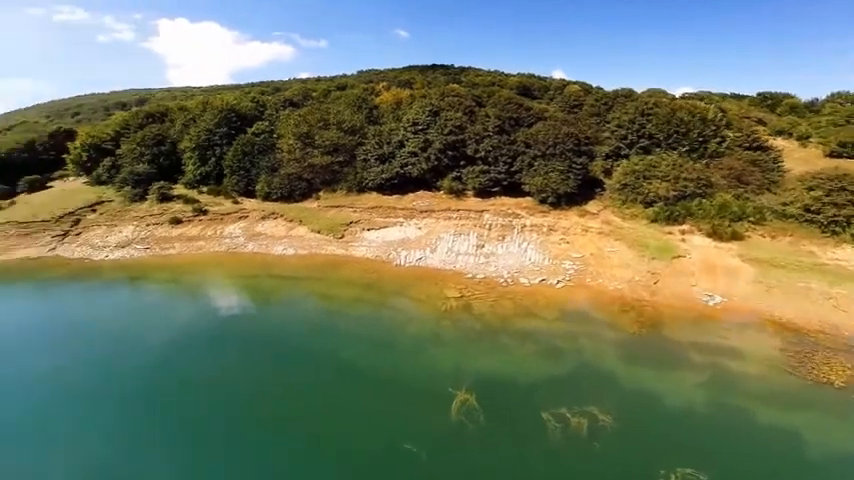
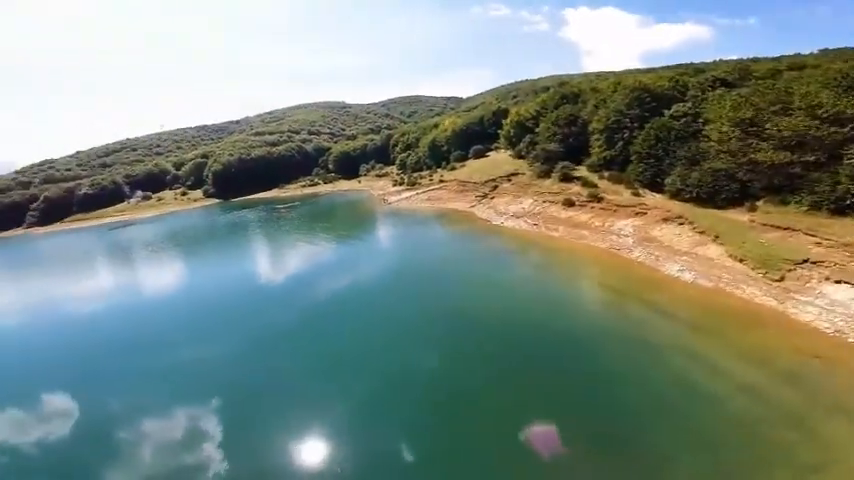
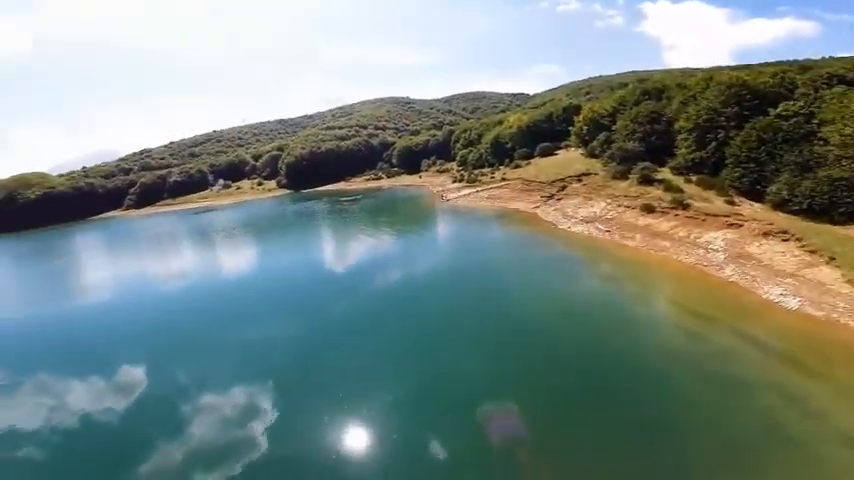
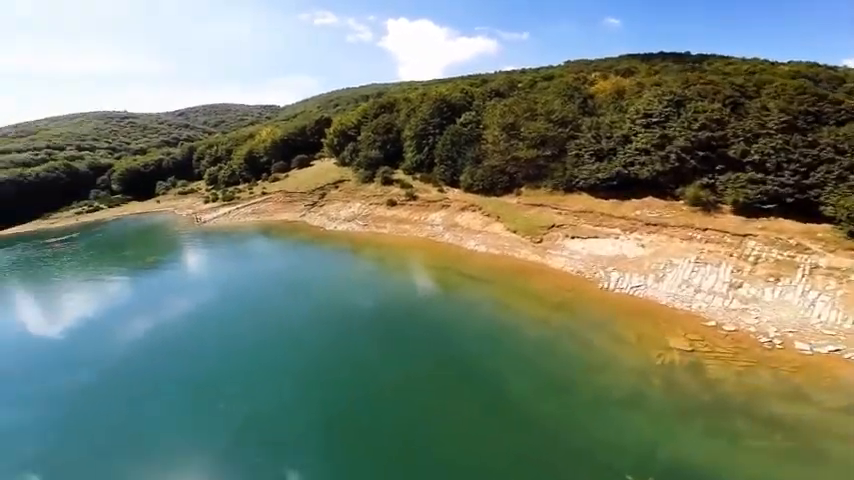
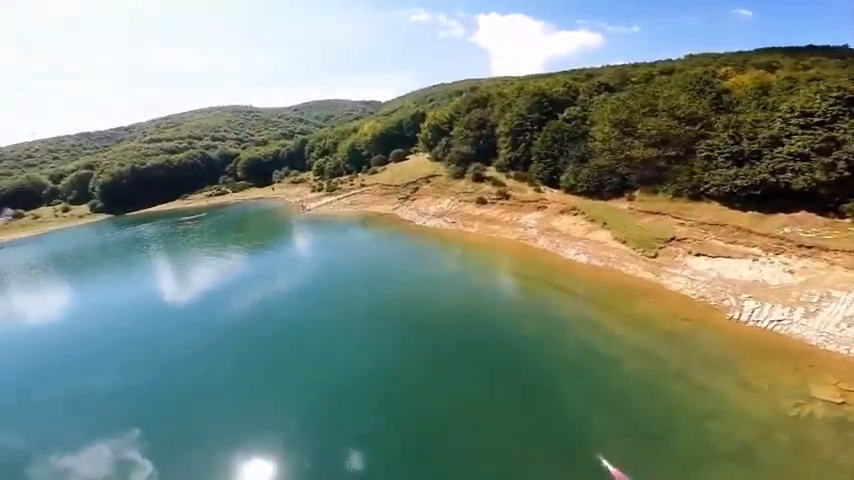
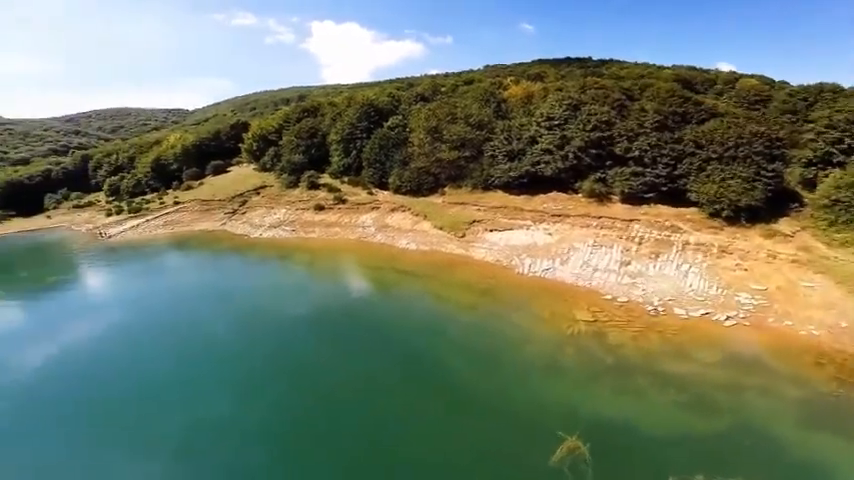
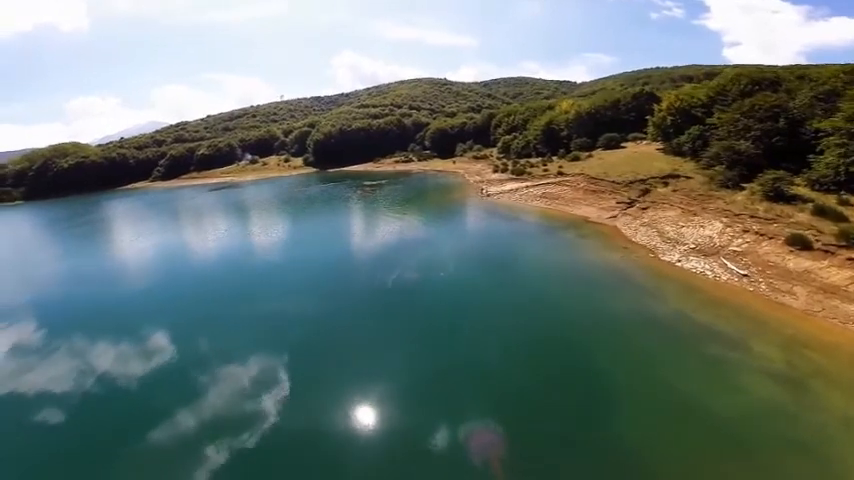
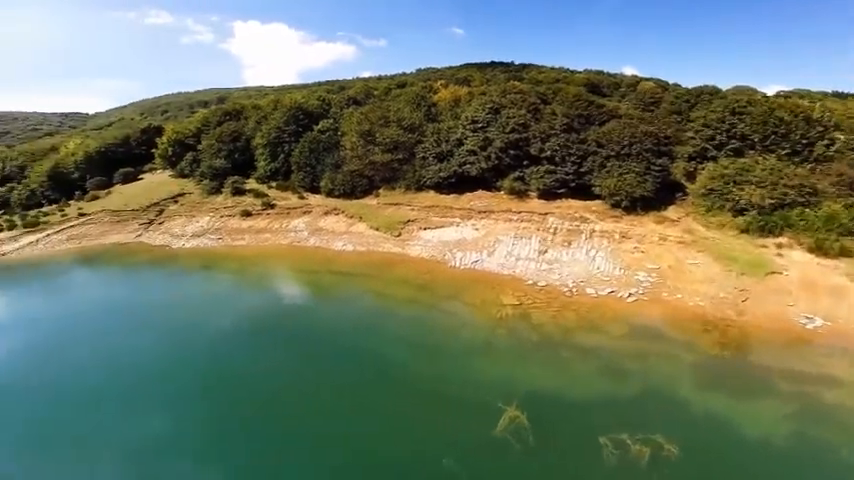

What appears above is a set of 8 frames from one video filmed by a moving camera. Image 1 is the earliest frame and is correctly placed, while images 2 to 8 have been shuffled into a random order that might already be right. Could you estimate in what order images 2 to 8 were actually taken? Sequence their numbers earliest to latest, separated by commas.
8, 6, 4, 5, 2, 3, 7
